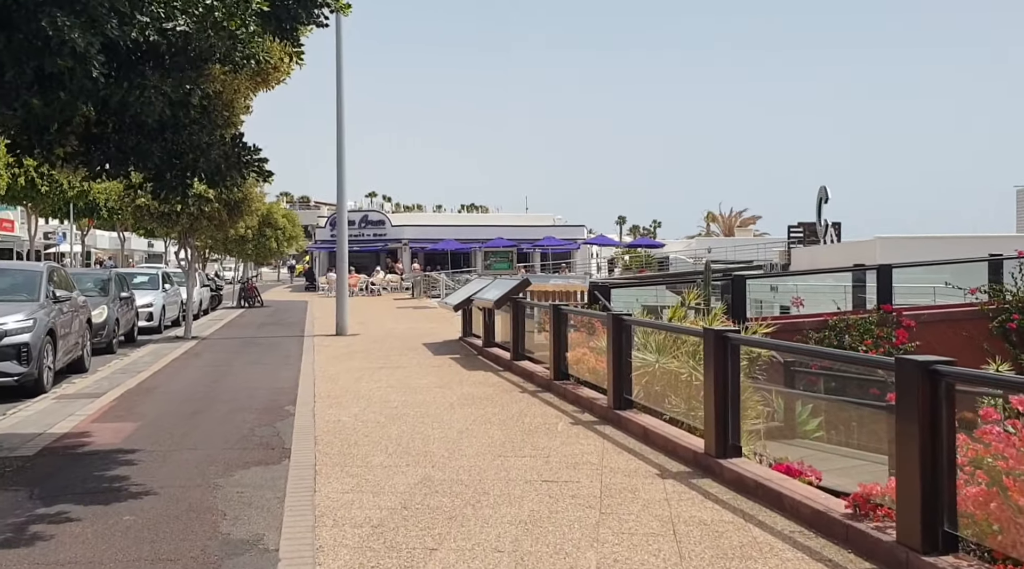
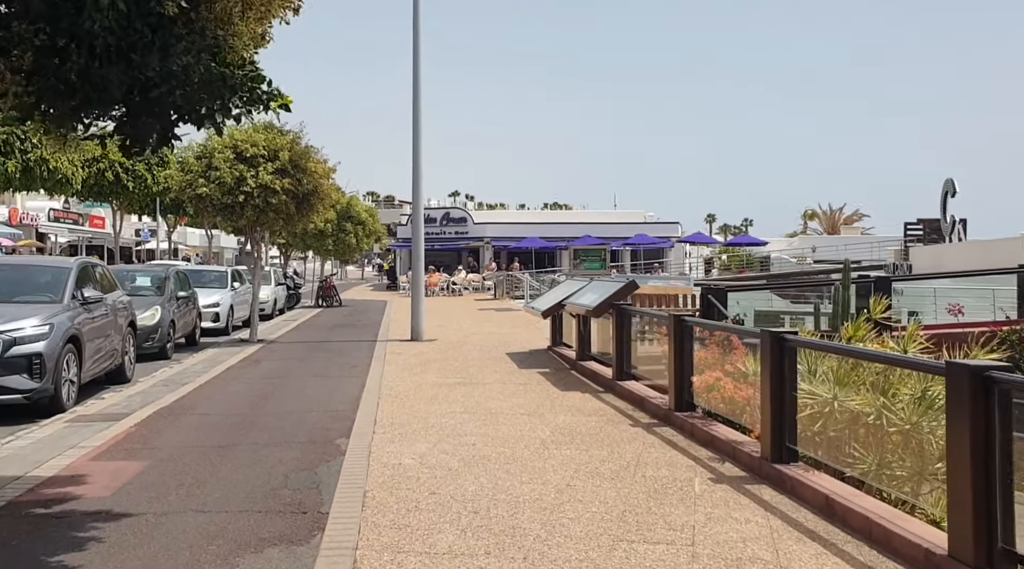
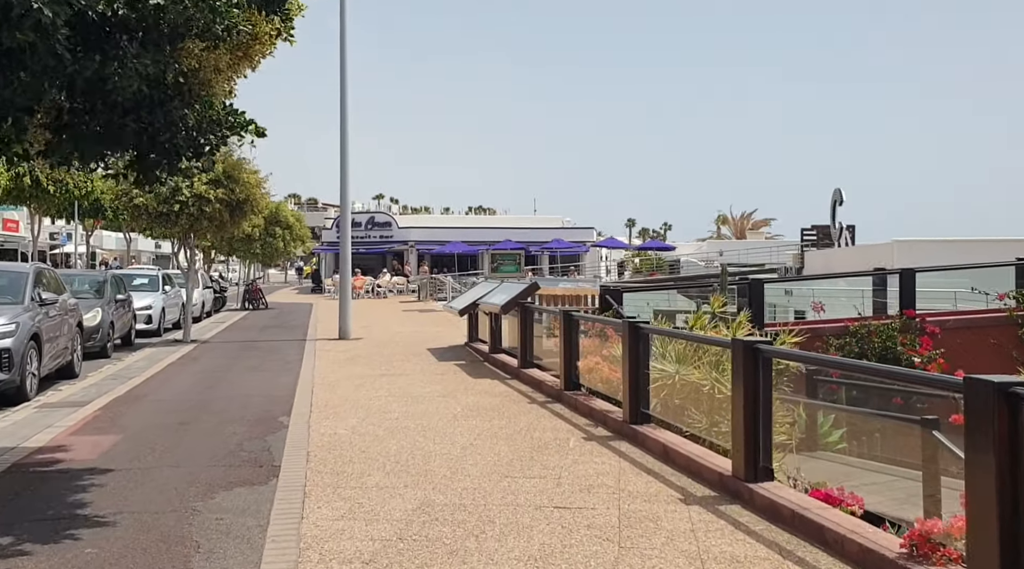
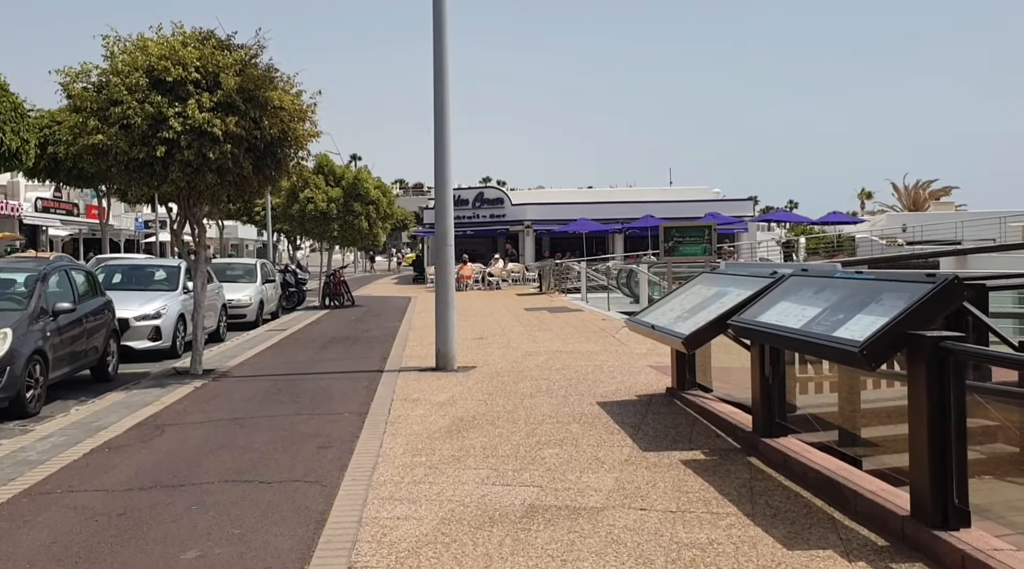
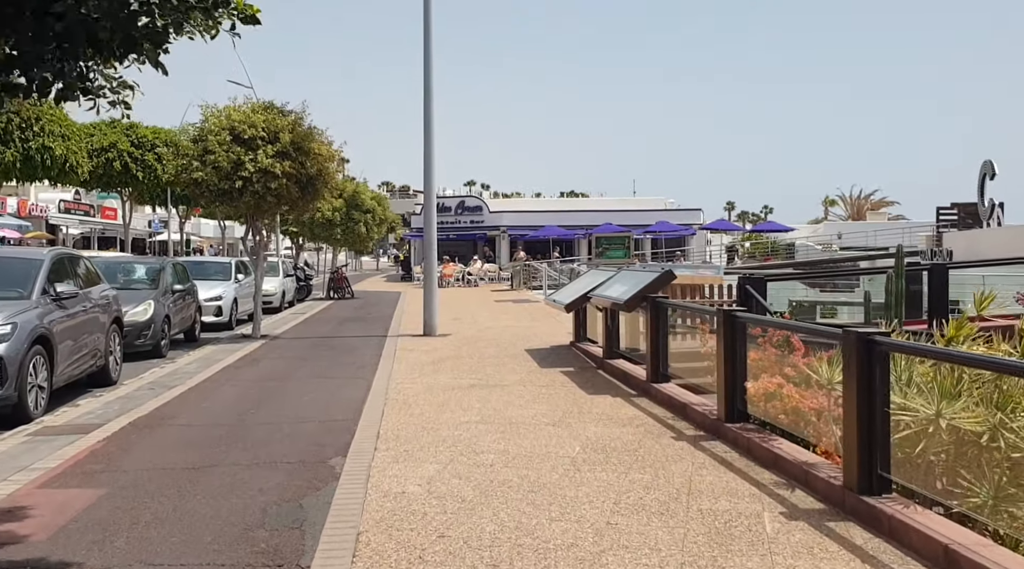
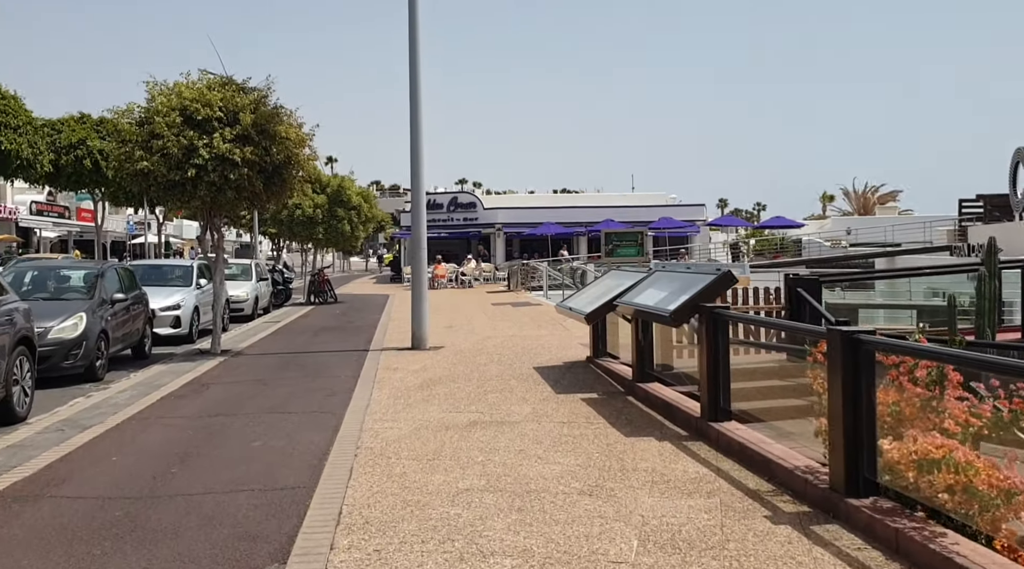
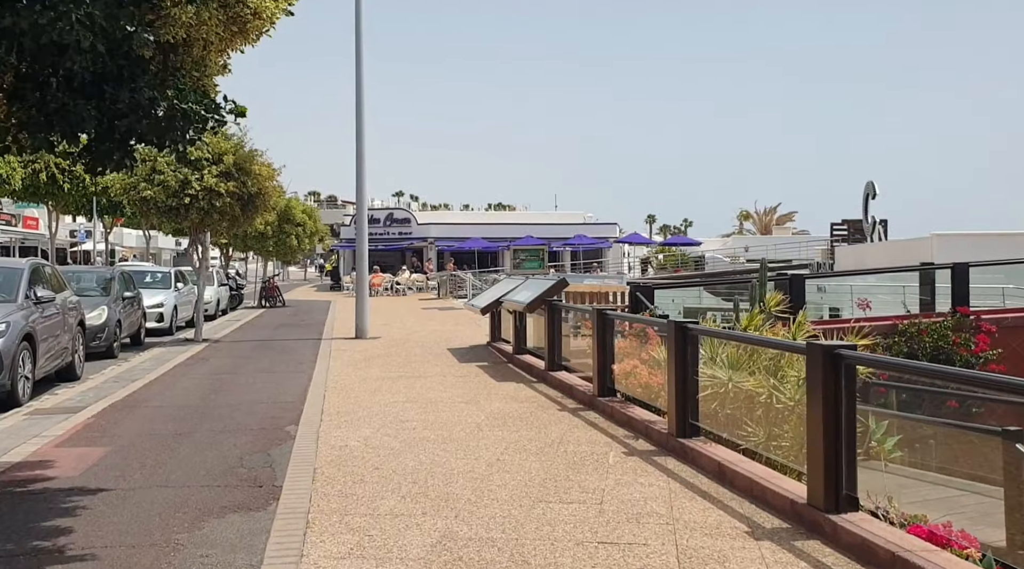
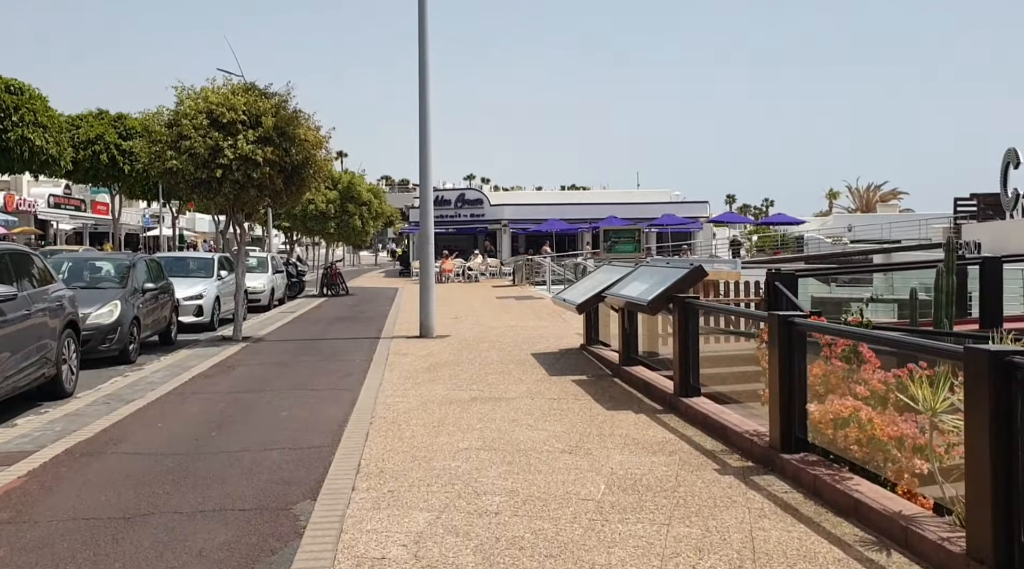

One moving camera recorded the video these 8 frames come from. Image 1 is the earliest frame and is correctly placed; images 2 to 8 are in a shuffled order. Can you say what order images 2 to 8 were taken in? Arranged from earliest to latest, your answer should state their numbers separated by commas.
3, 7, 2, 5, 8, 6, 4
